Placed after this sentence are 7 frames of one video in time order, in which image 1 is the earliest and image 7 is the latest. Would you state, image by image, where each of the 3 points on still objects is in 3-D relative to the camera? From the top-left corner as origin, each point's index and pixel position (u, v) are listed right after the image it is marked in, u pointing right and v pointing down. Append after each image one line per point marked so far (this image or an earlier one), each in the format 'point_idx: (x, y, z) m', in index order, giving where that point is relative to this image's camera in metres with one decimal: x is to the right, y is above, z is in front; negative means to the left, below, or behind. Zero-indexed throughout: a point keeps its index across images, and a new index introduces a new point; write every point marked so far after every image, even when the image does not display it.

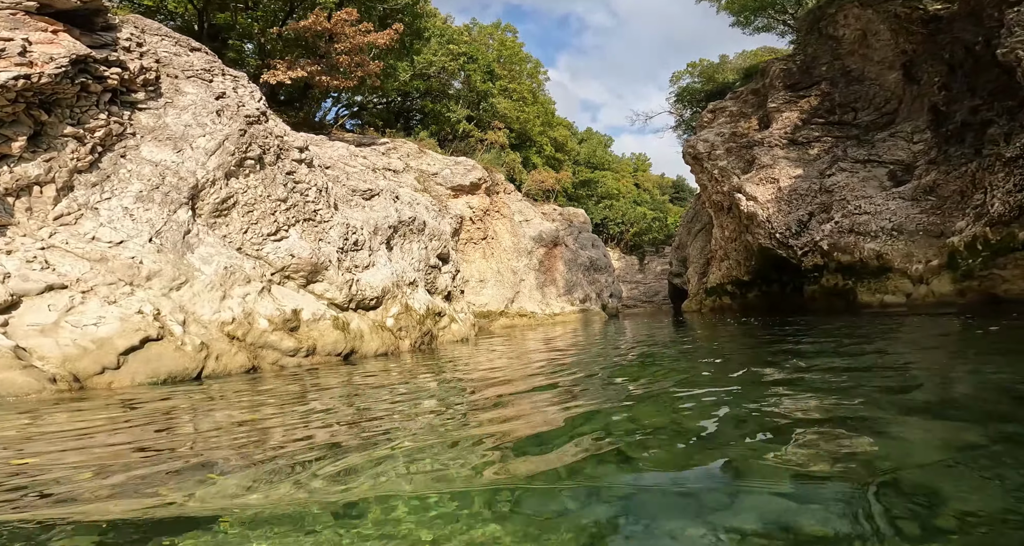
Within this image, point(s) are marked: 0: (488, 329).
0: (-0.7, -1.5, +16.9) m
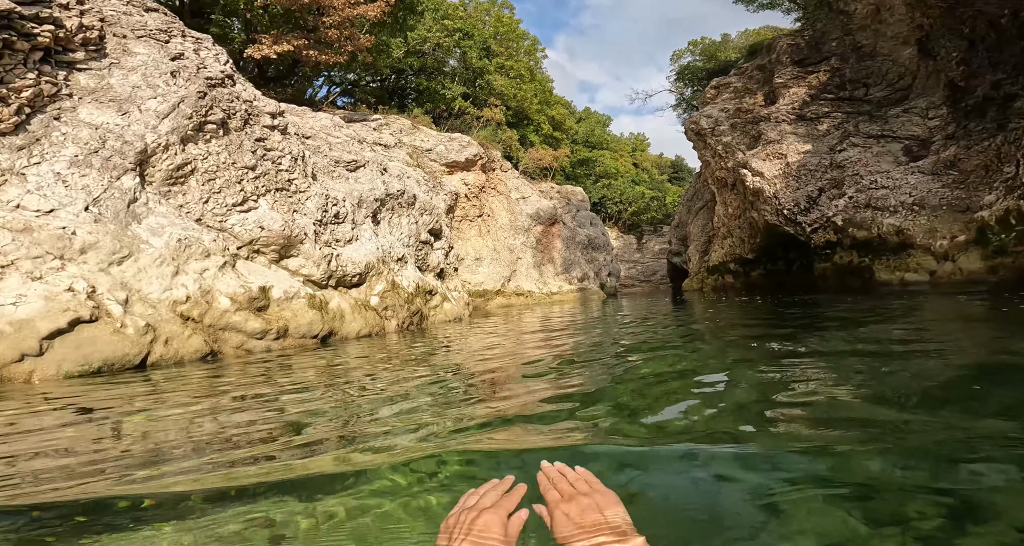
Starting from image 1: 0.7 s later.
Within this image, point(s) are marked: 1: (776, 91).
0: (-0.8, -1.0, +16.5) m
1: (+6.3, +4.3, +14.7) m
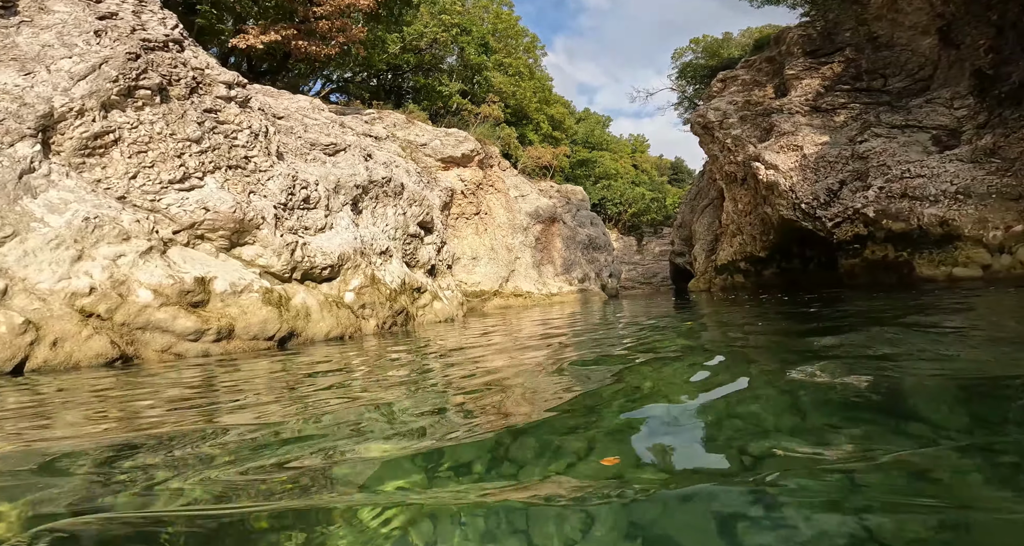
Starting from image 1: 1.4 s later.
0: (-0.8, -1.0, +15.7) m
1: (+6.3, +4.3, +14.0) m
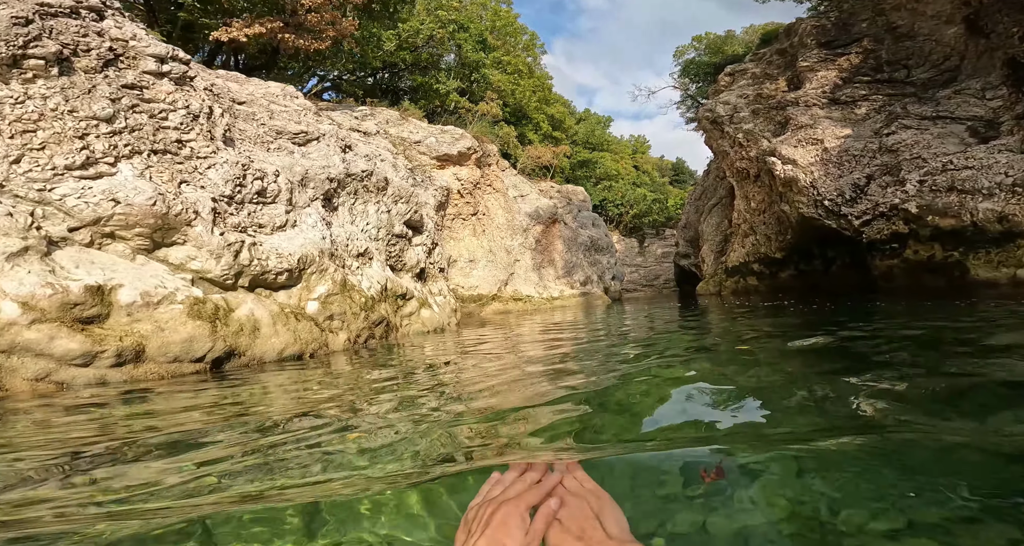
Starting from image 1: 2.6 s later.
0: (-0.9, -1.0, +15.0) m
1: (+6.2, +4.2, +13.2) m
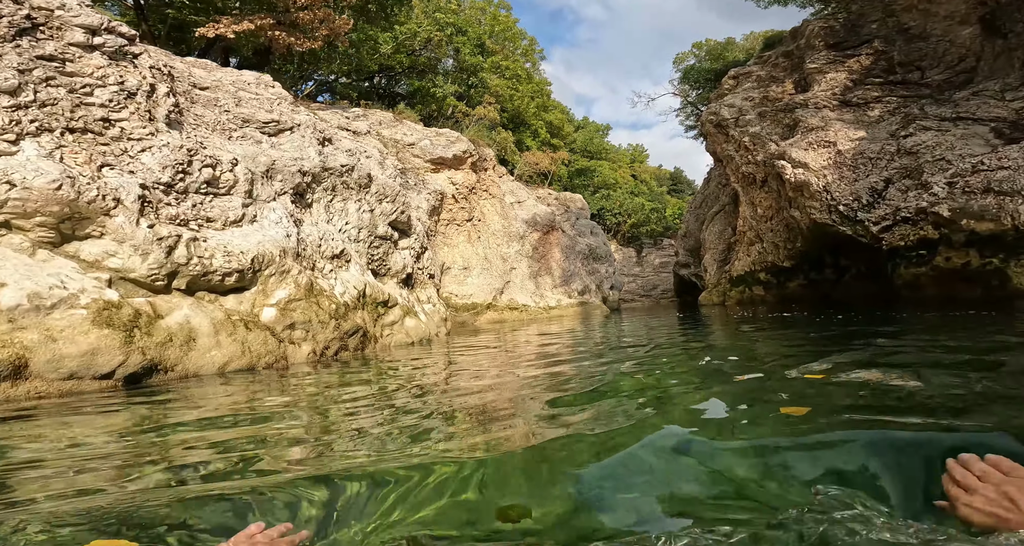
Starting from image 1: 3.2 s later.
0: (-1.0, -1.2, +14.4) m
1: (+6.2, +4.0, +12.7) m
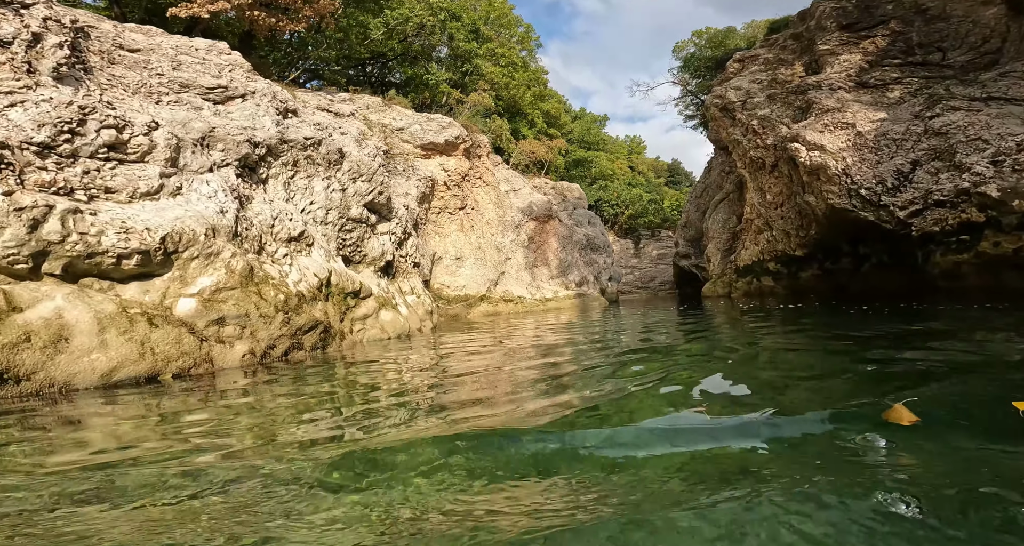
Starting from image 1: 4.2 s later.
0: (-1.1, -1.0, +13.7) m
1: (+6.0, +4.2, +12.0) m
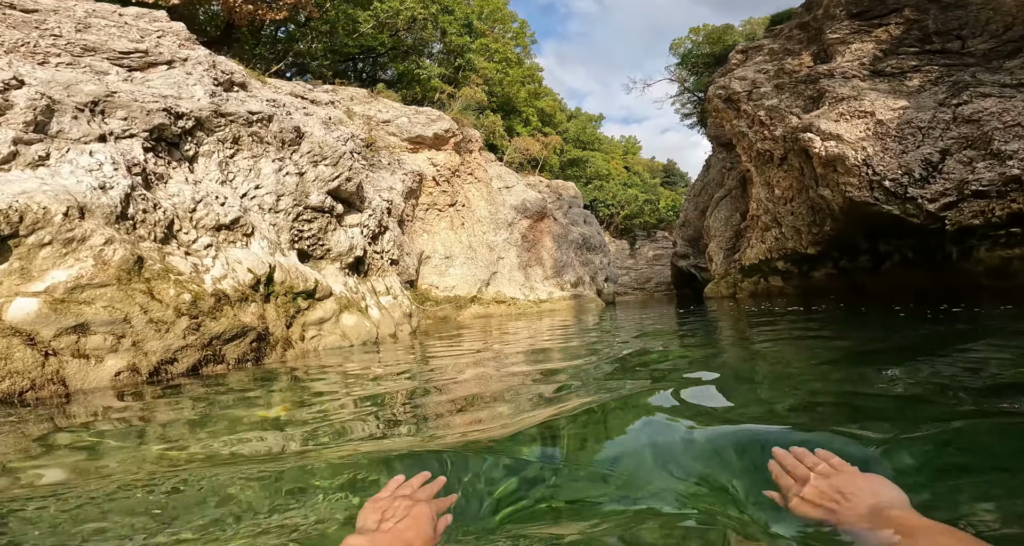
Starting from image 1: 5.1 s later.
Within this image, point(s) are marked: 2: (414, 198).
0: (-1.3, -1.0, +12.9) m
1: (+5.9, +4.2, +11.3) m
2: (-2.2, +1.7, +14.1) m
